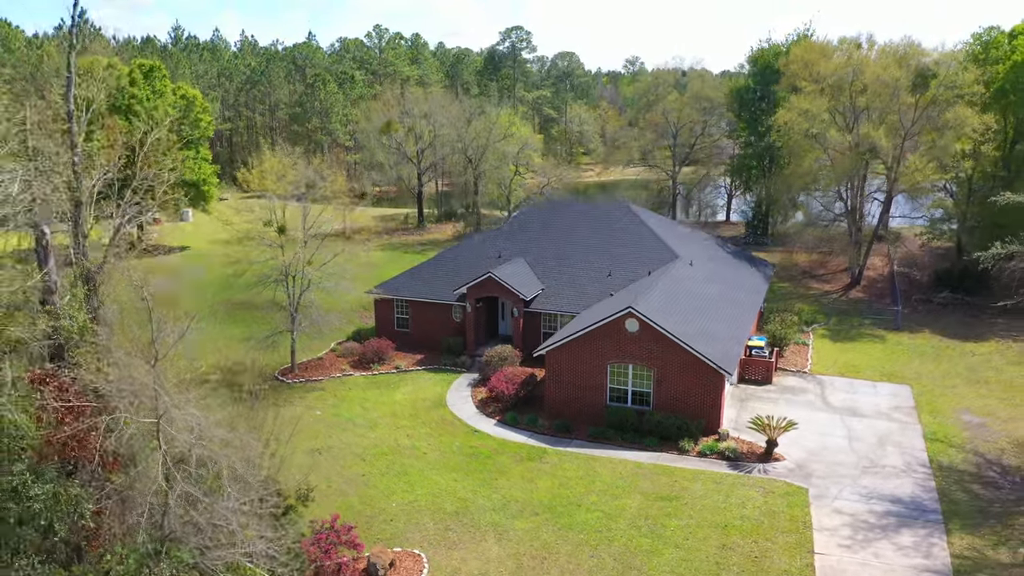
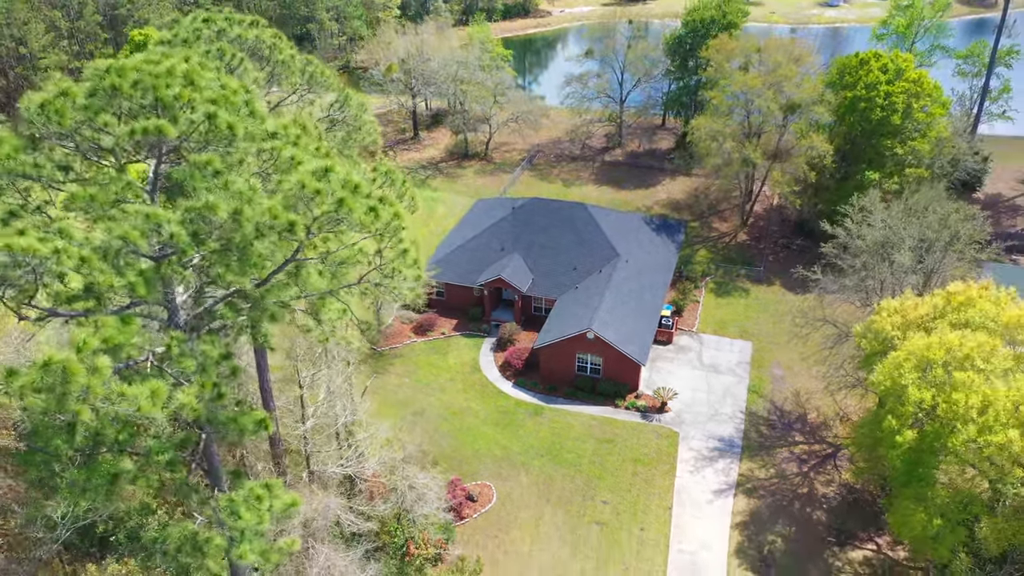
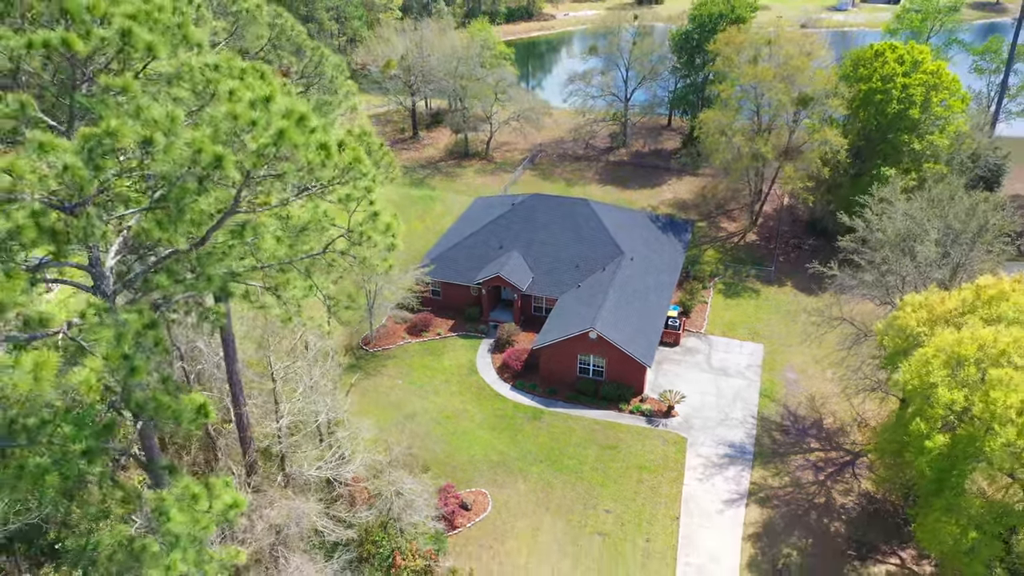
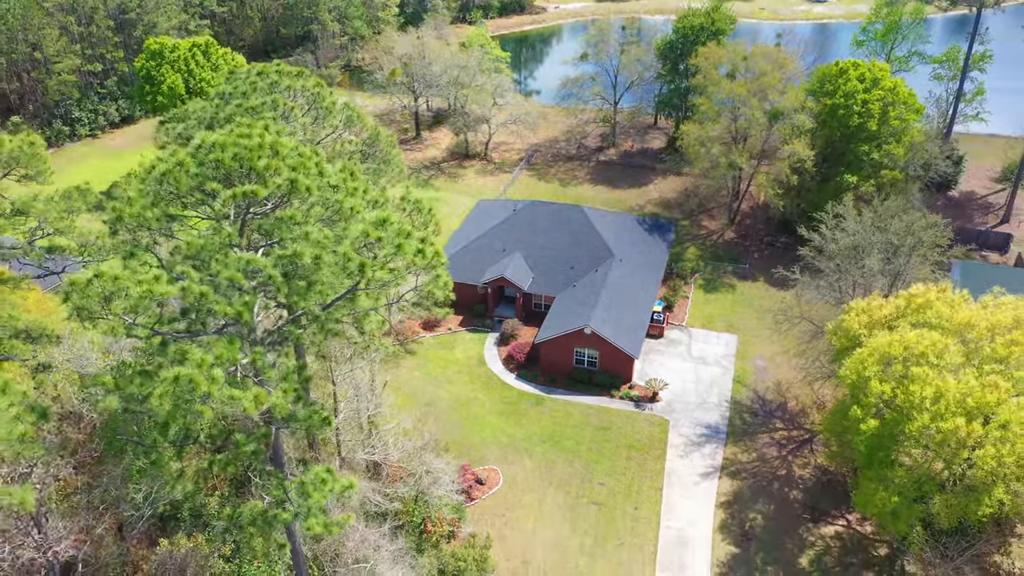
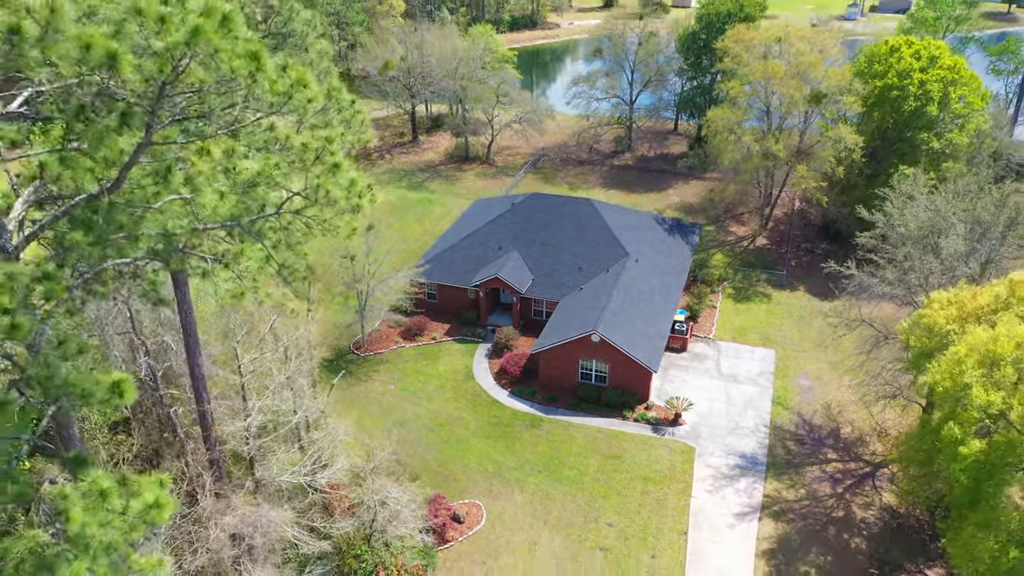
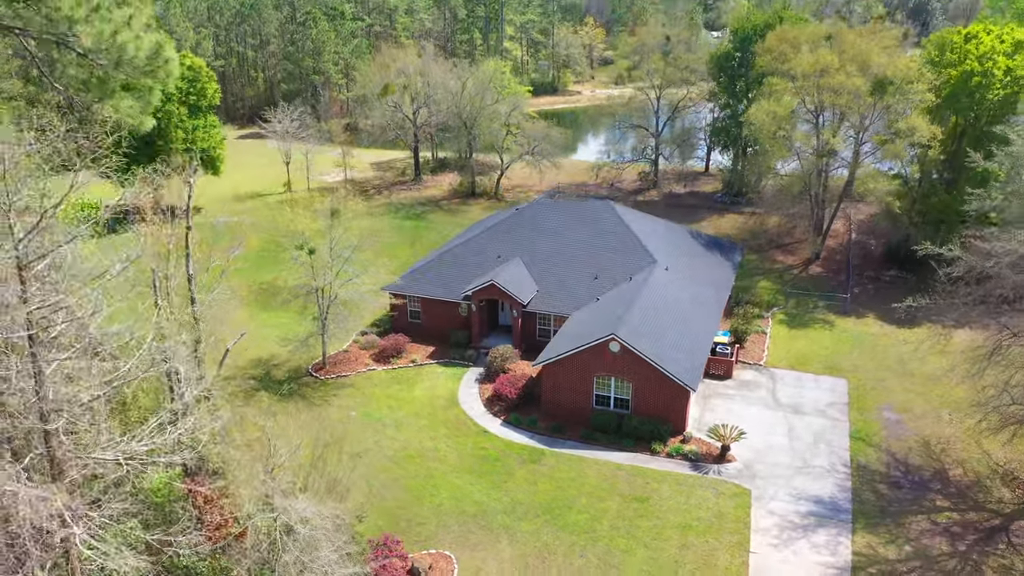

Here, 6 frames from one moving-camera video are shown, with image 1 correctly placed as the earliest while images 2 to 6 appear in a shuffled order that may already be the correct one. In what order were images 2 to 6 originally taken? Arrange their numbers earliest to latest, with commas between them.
6, 5, 3, 2, 4
